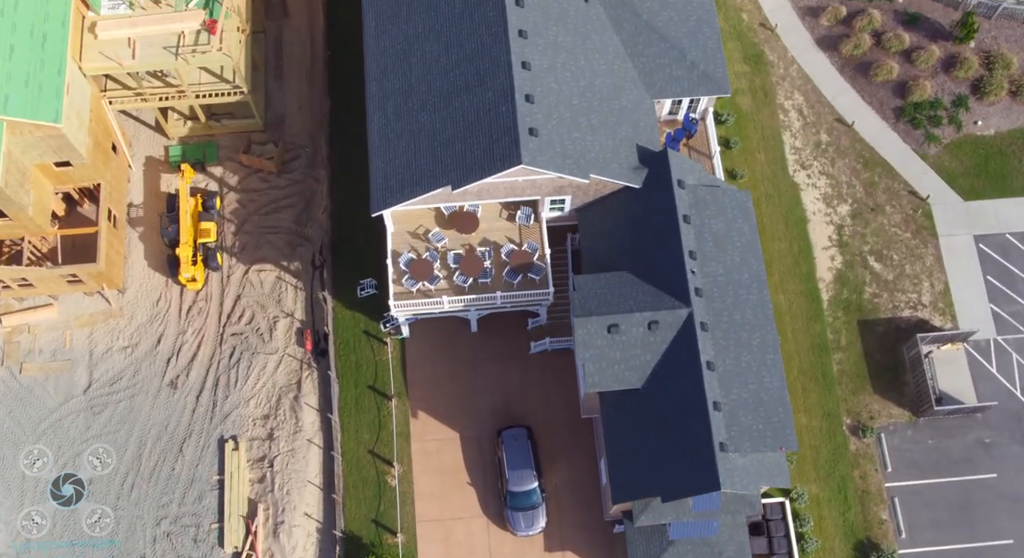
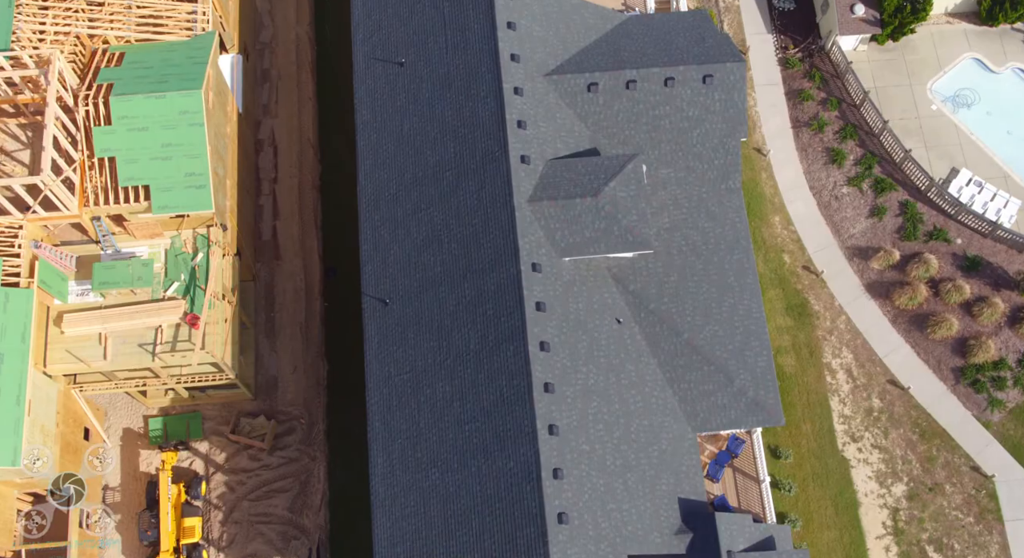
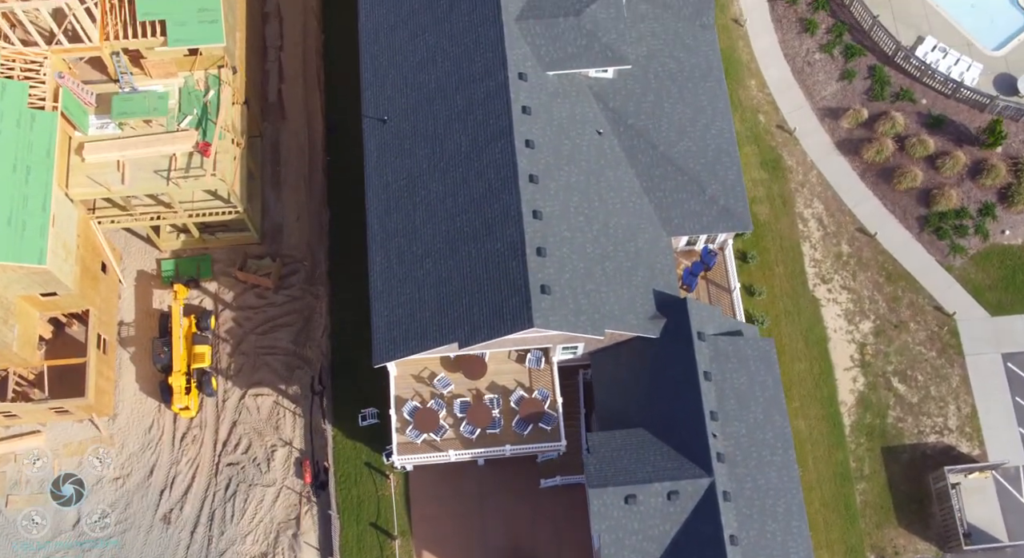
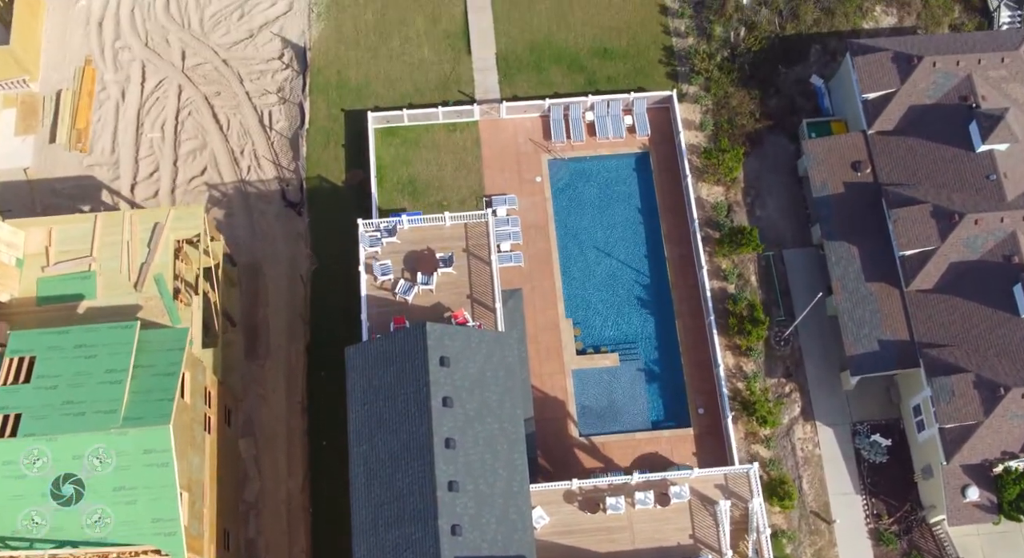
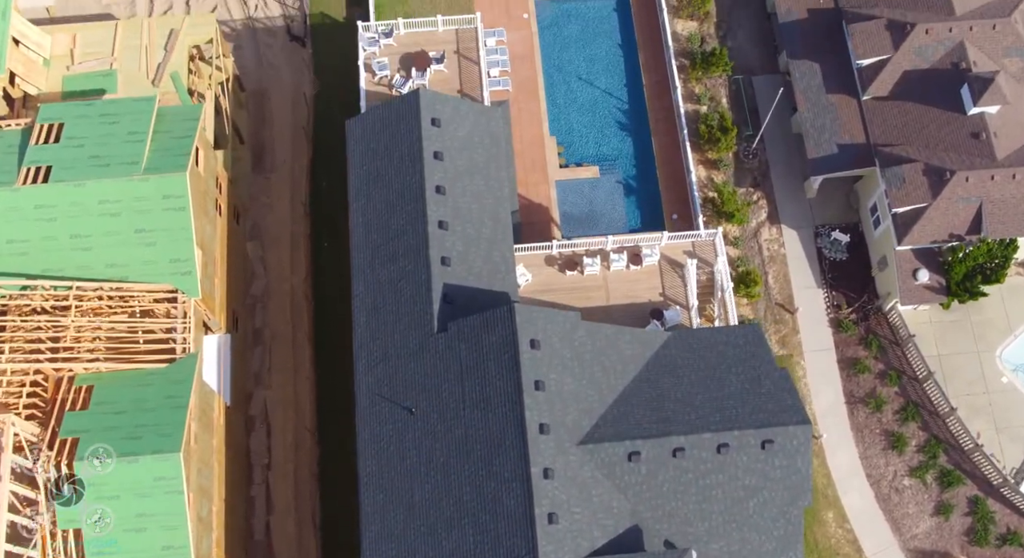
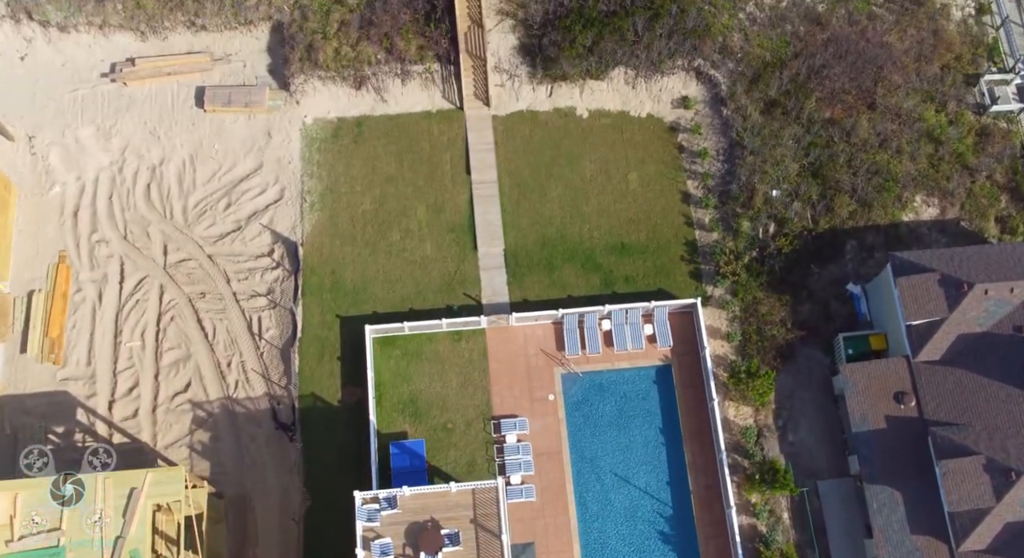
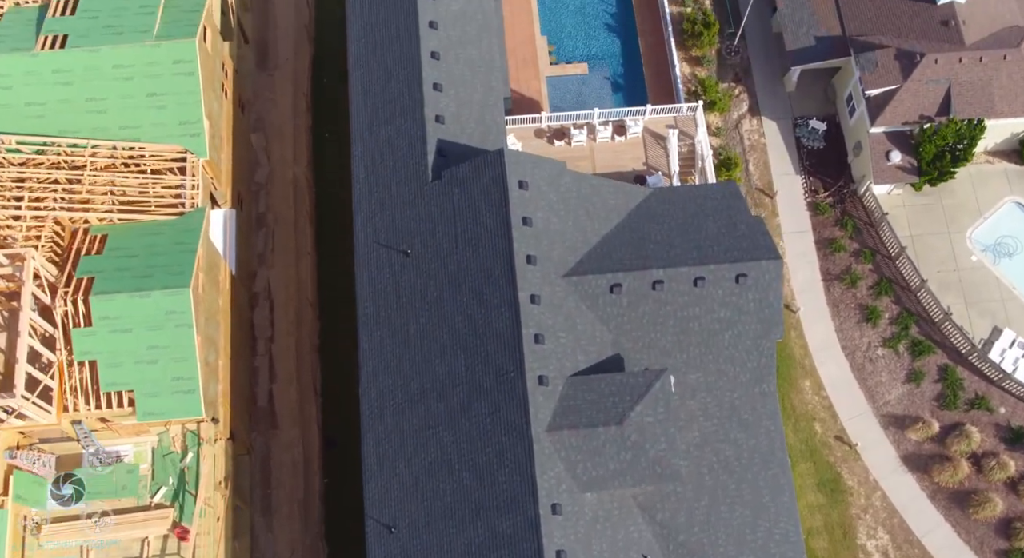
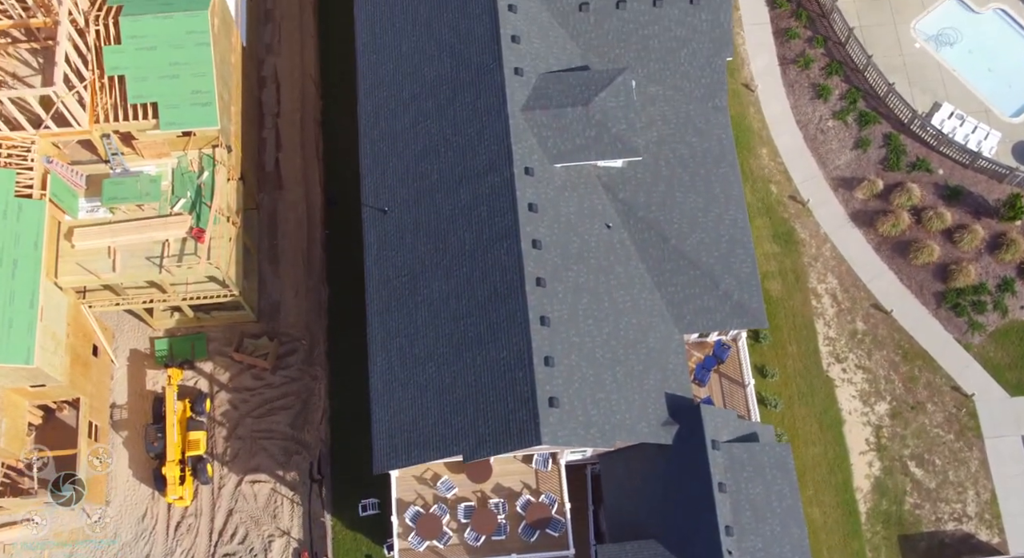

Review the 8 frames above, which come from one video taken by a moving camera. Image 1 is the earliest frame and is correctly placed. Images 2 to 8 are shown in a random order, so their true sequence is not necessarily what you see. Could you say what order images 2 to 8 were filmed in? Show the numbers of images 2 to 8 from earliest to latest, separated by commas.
3, 8, 2, 7, 5, 4, 6
